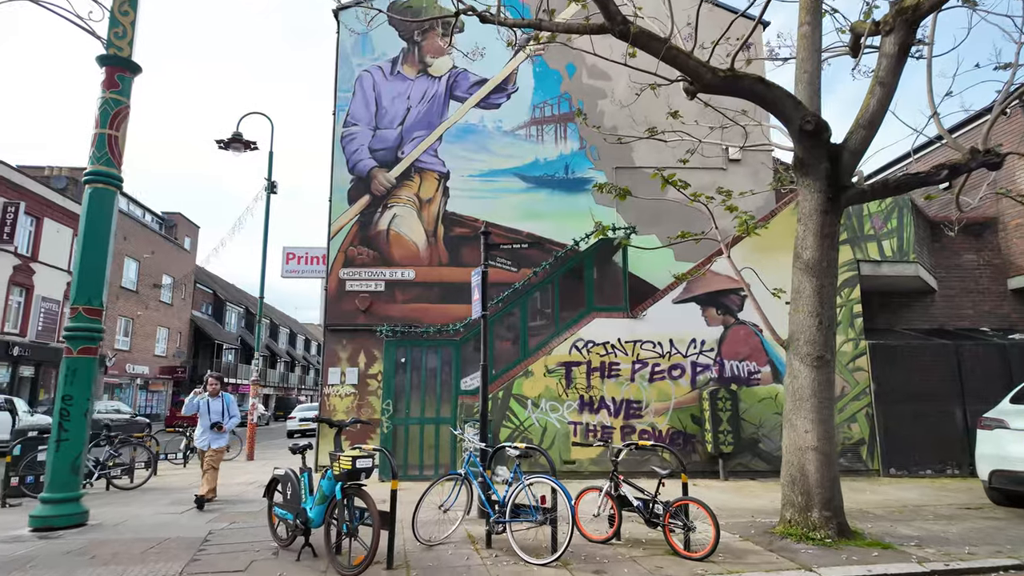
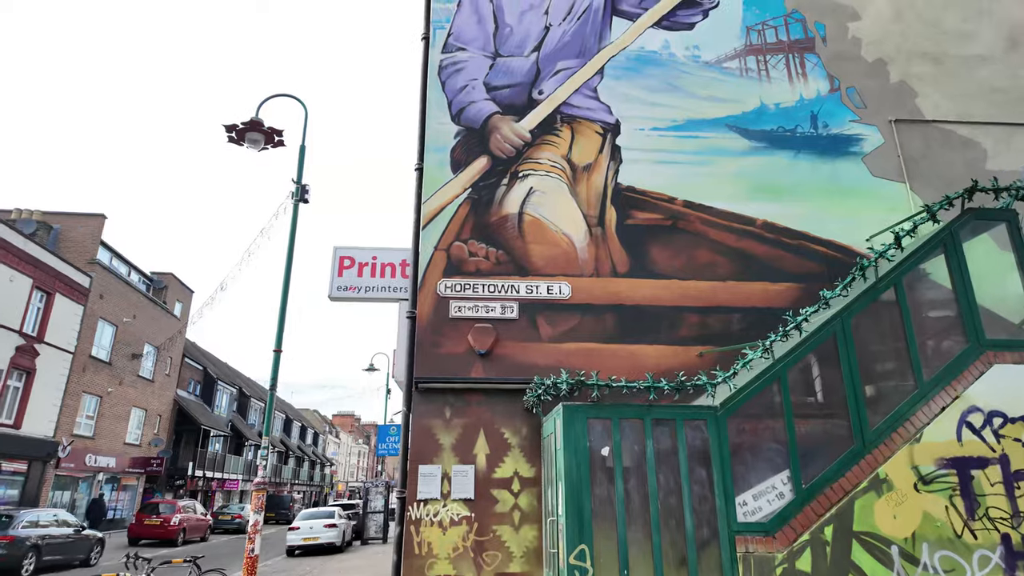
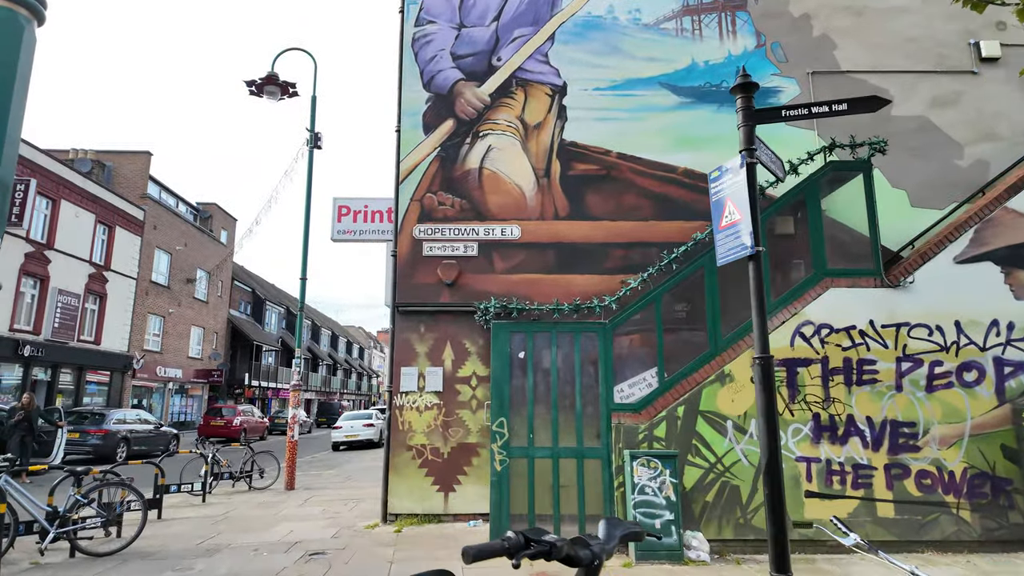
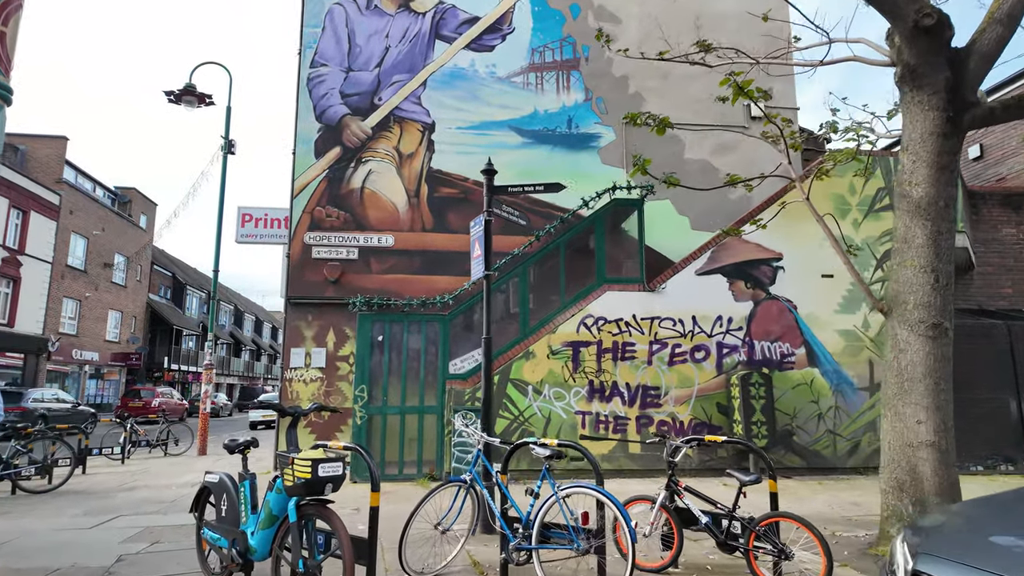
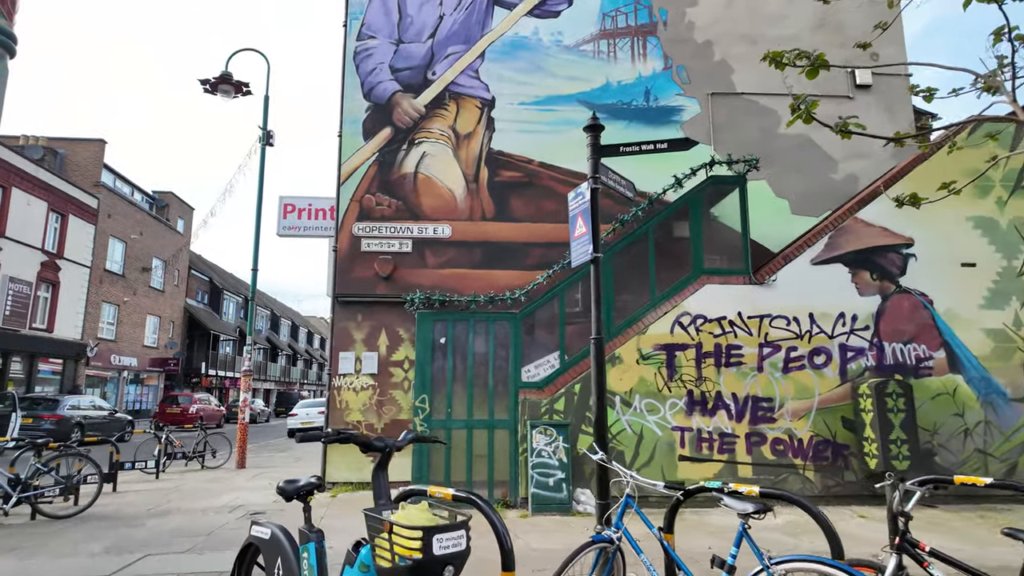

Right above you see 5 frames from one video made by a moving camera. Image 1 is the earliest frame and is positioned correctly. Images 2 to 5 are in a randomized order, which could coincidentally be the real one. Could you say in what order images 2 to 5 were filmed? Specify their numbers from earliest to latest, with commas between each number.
4, 5, 3, 2
